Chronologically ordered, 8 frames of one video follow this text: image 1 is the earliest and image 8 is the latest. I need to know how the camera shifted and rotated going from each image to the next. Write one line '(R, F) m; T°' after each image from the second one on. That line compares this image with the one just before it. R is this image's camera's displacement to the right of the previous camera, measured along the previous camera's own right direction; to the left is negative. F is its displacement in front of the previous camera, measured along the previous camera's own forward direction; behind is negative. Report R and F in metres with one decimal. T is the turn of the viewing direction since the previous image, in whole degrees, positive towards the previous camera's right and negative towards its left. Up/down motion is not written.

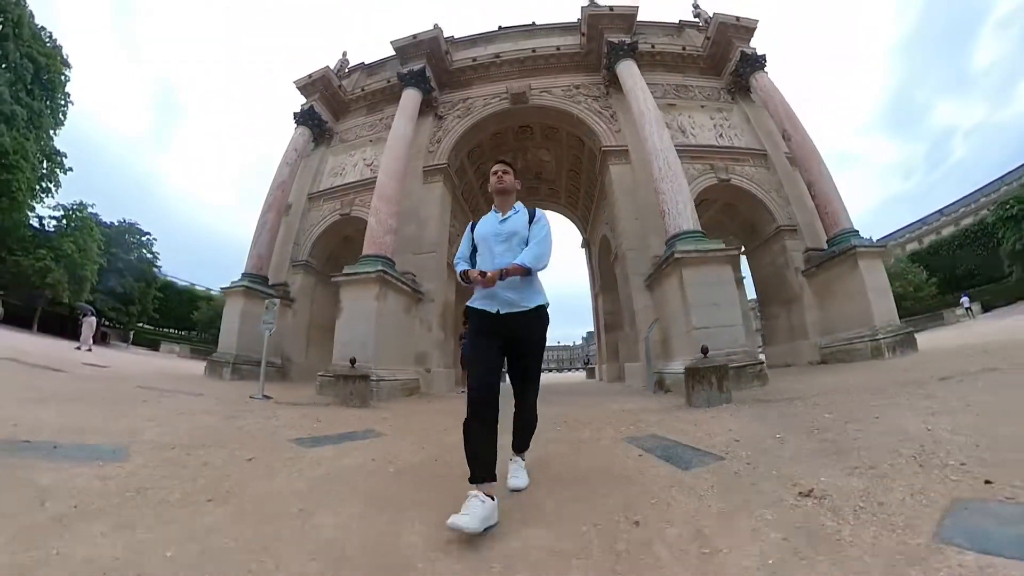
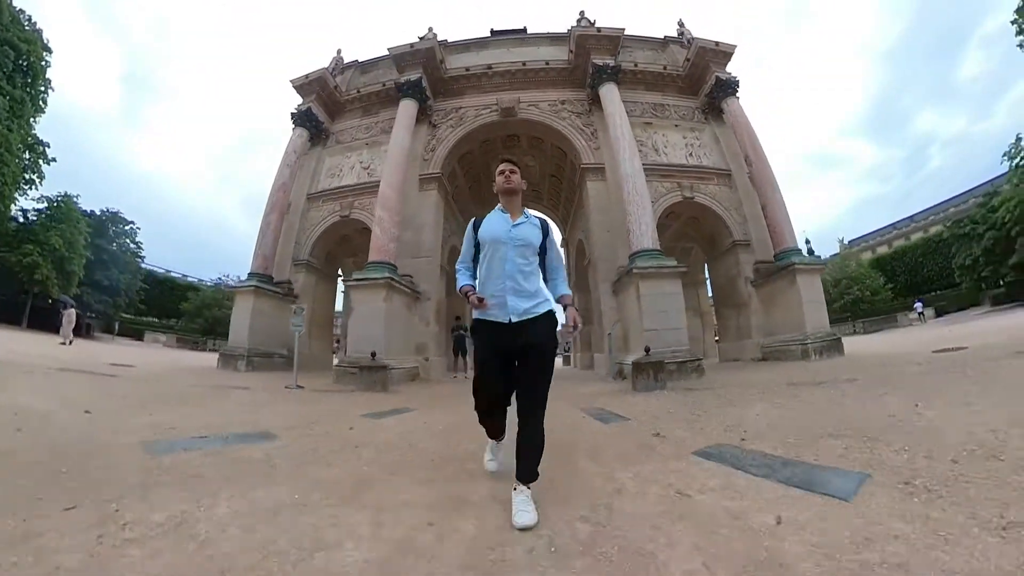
(-0.1, -1.0) m; +2°
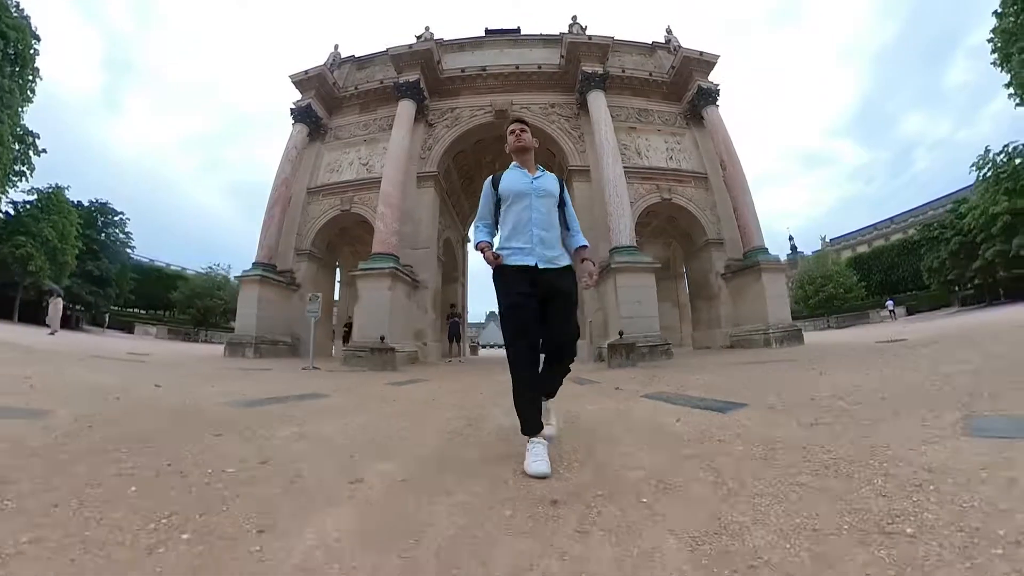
(-0.1, -0.7) m; +2°
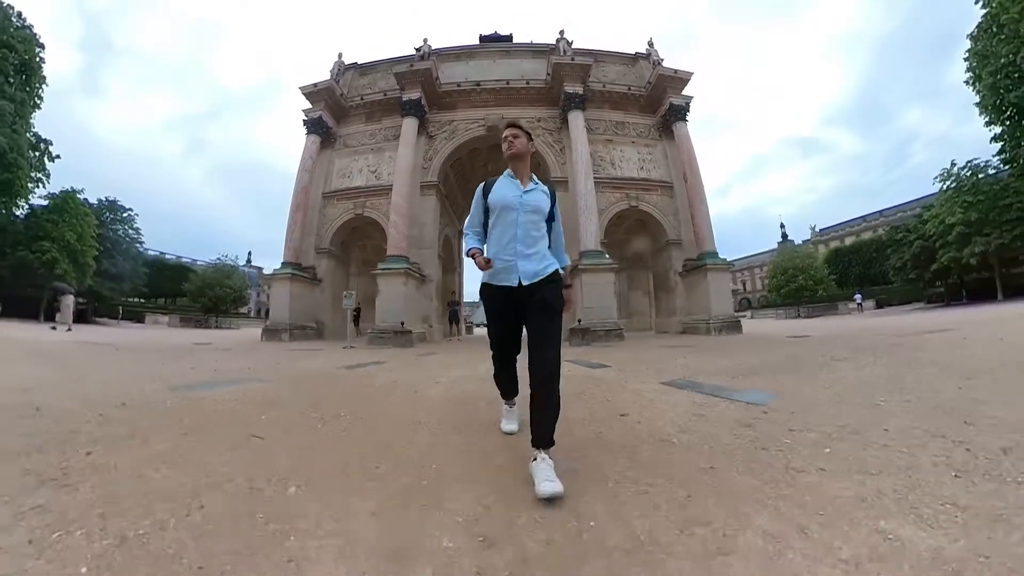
(+0.2, -2.1) m; +1°
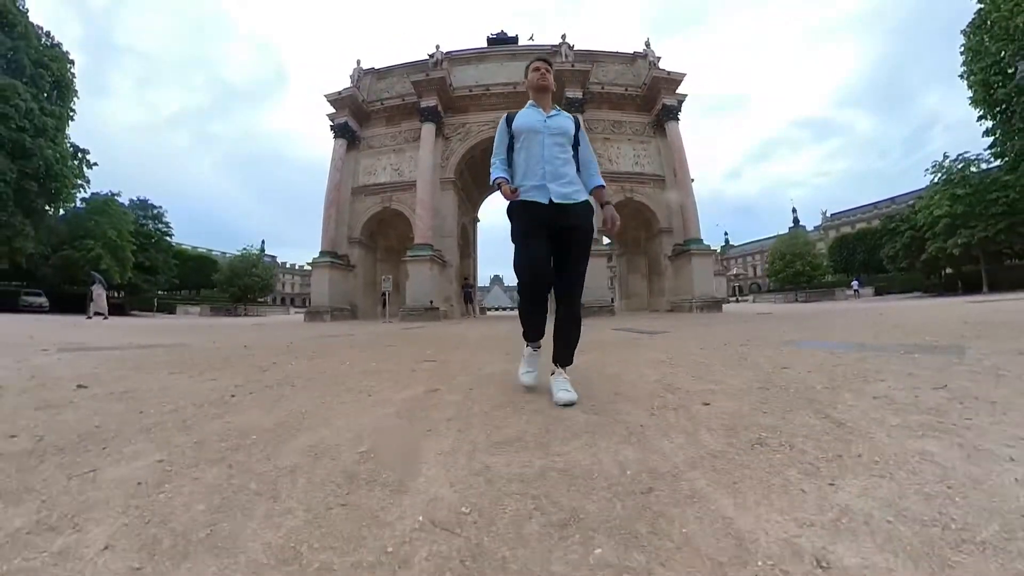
(0.0, -2.1) m; -1°
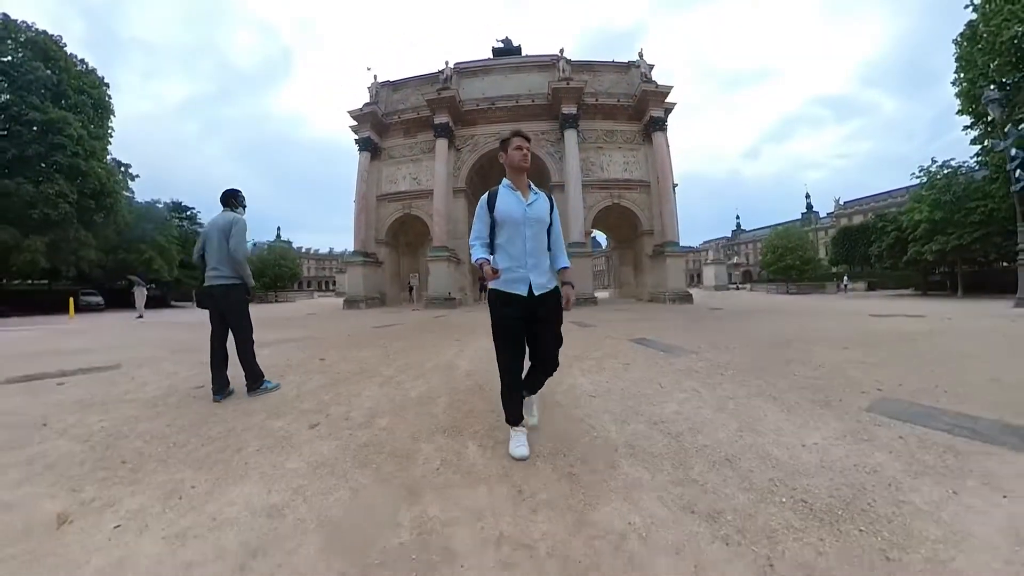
(+0.4, -3.0) m; -2°
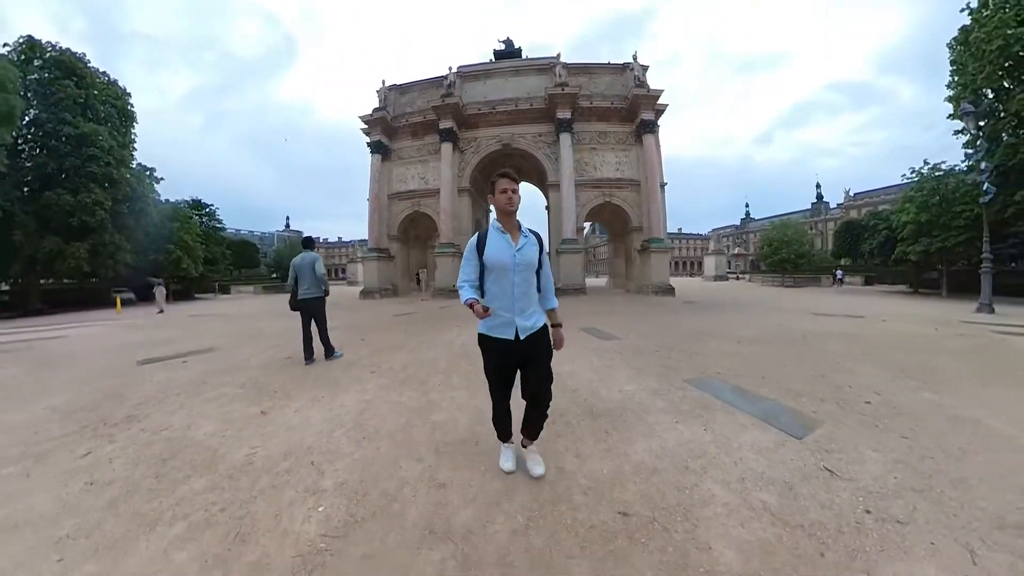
(+0.5, -2.1) m; -1°
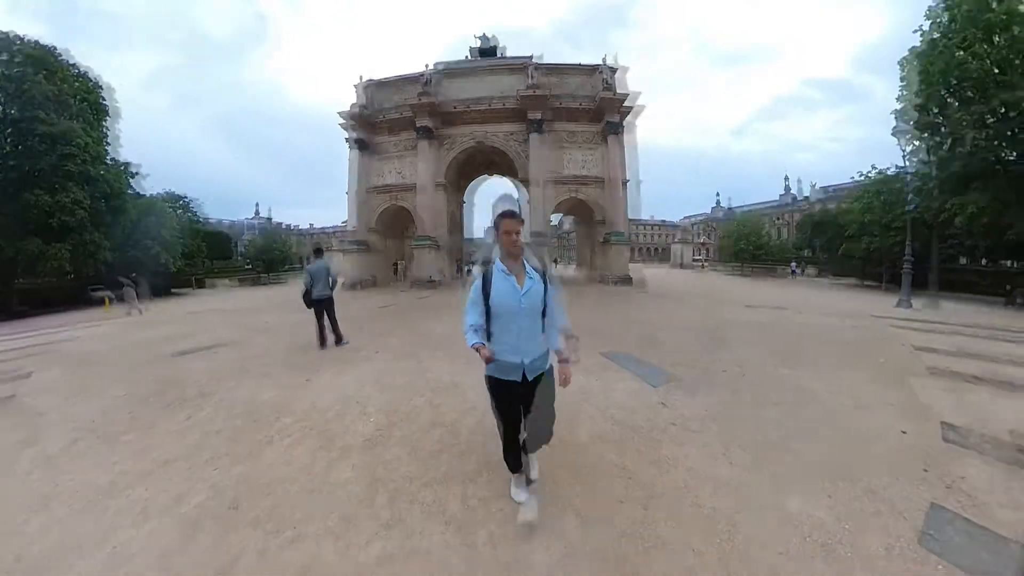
(+0.2, -1.9) m; +3°
